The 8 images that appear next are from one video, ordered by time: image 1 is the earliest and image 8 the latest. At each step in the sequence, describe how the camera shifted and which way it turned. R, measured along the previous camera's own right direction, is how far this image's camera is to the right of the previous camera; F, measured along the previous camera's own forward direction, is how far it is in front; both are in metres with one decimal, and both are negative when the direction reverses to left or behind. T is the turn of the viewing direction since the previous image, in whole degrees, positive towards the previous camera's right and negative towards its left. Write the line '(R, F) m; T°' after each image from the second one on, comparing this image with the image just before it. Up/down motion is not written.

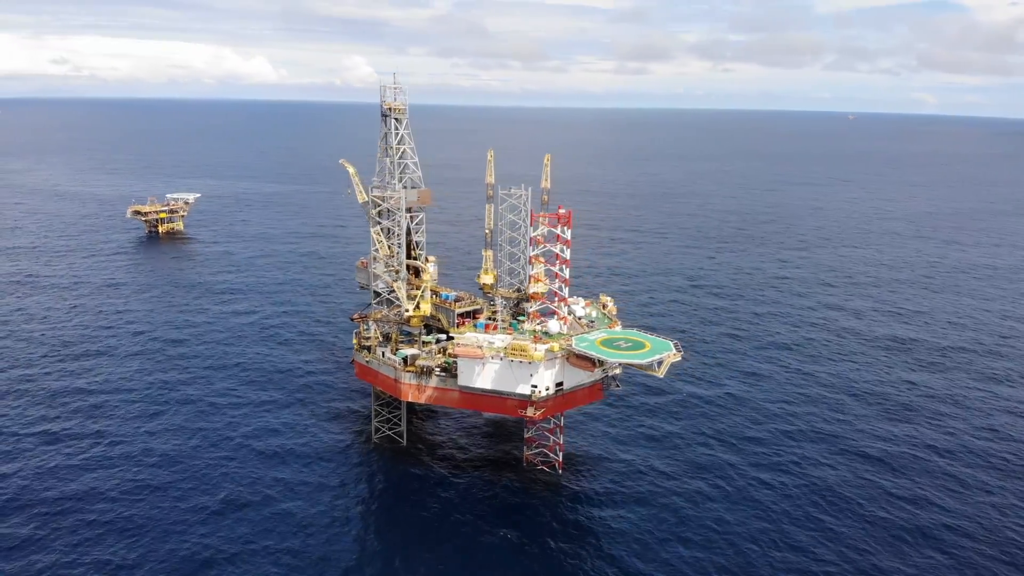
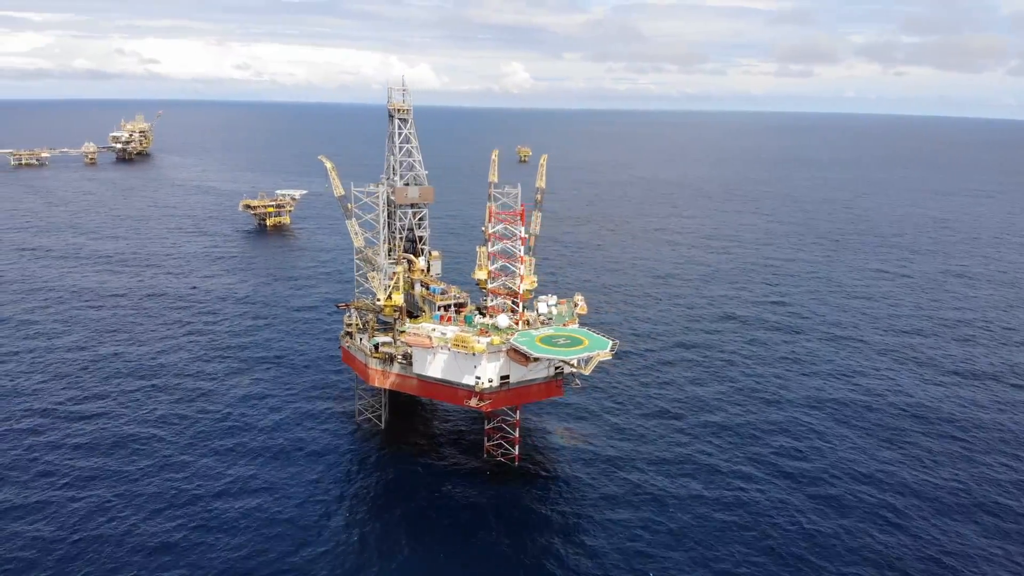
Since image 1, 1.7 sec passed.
(+8.4, -0.5) m; -9°
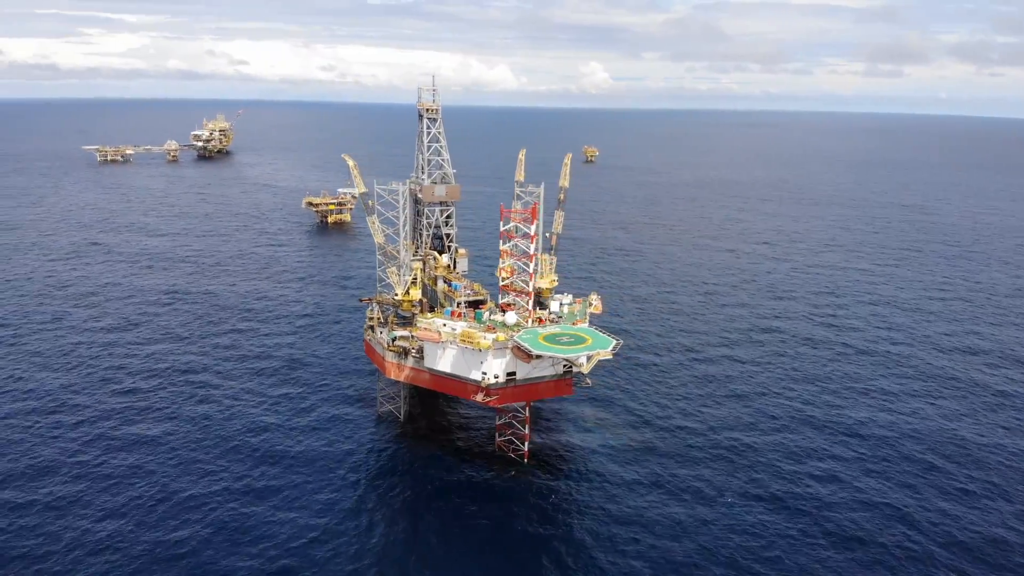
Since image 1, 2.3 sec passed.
(+2.9, -0.4) m; -5°
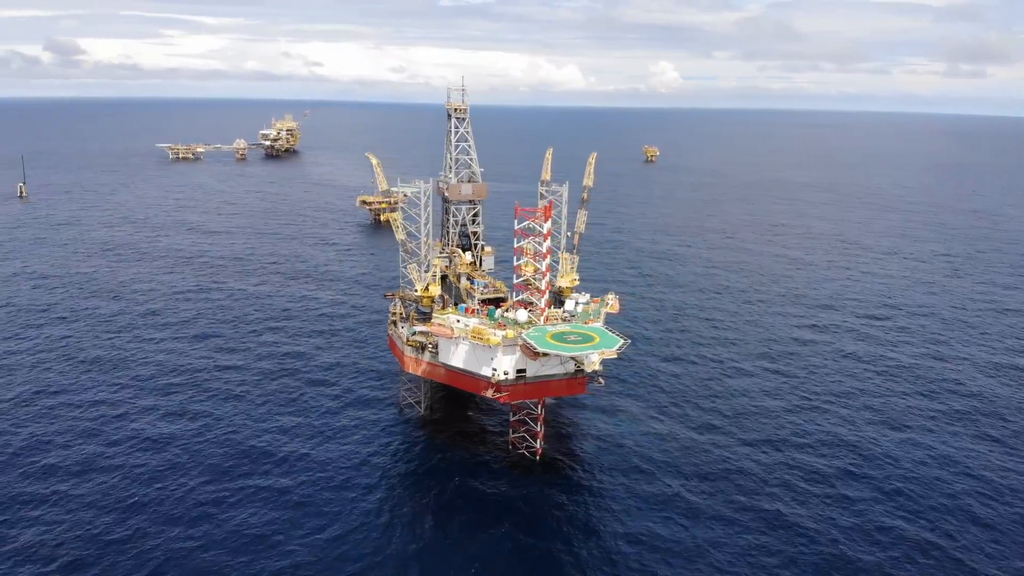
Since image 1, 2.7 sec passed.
(+2.4, -0.4) m; -4°
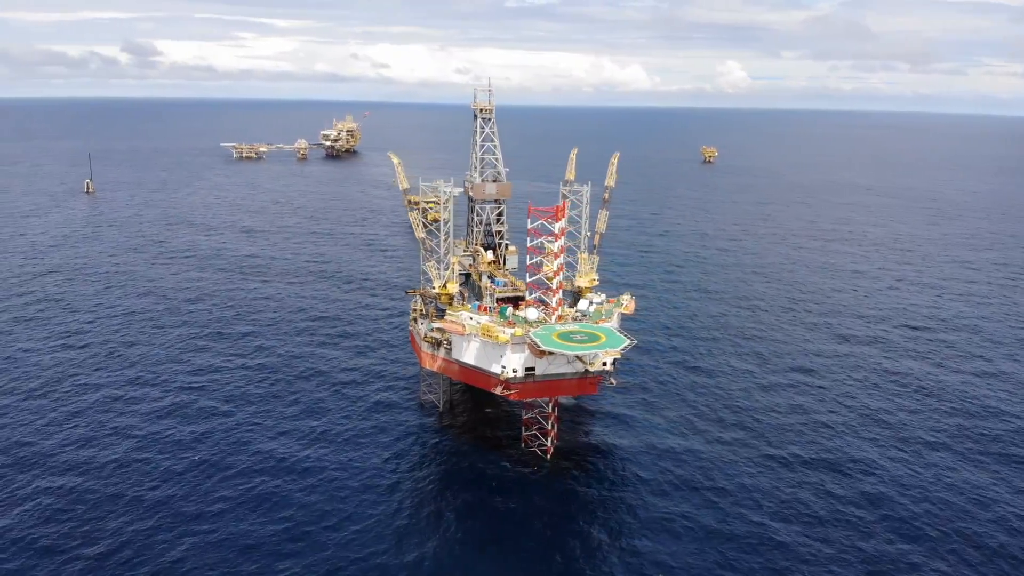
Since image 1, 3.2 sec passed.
(+2.2, -0.2) m; -4°
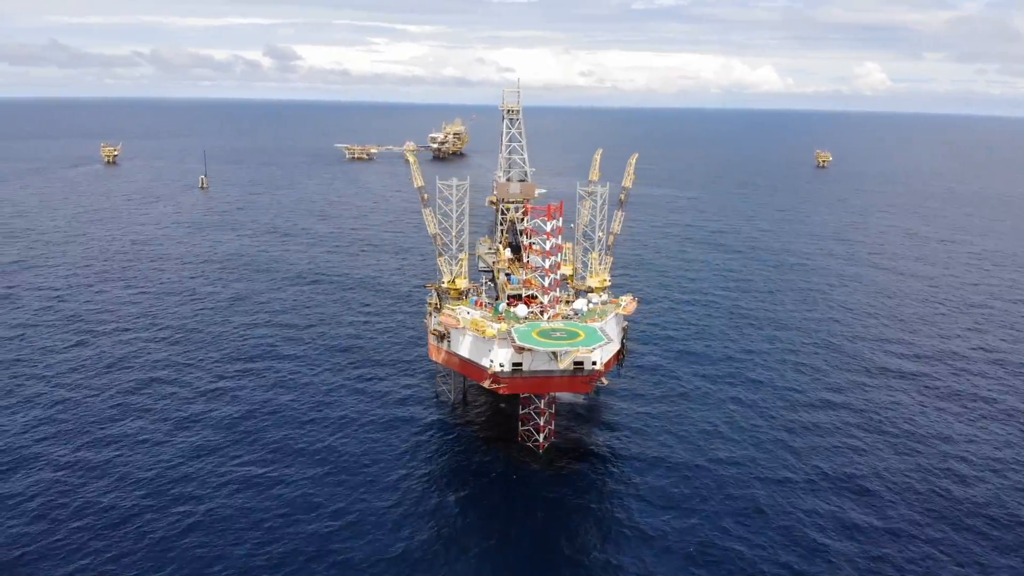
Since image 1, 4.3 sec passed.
(+5.7, -0.5) m; -7°
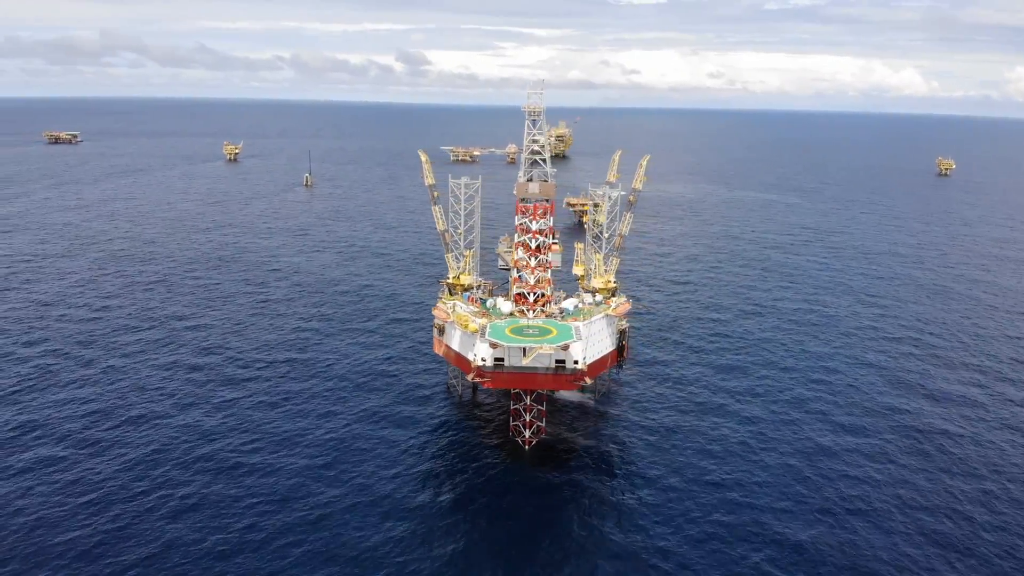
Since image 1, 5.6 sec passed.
(+6.1, -0.4) m; -7°
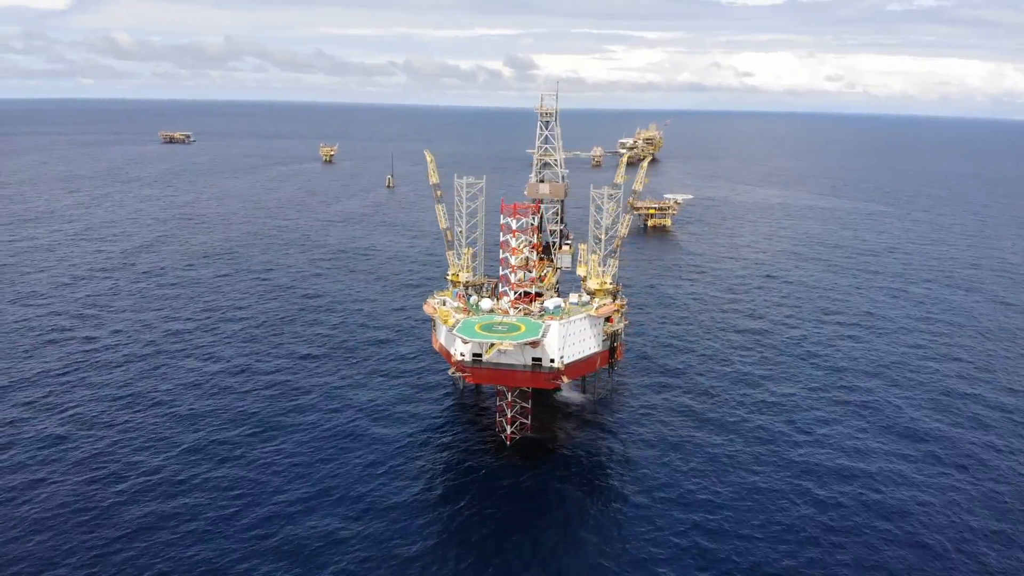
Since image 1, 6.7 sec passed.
(+5.7, -0.5) m; -6°
